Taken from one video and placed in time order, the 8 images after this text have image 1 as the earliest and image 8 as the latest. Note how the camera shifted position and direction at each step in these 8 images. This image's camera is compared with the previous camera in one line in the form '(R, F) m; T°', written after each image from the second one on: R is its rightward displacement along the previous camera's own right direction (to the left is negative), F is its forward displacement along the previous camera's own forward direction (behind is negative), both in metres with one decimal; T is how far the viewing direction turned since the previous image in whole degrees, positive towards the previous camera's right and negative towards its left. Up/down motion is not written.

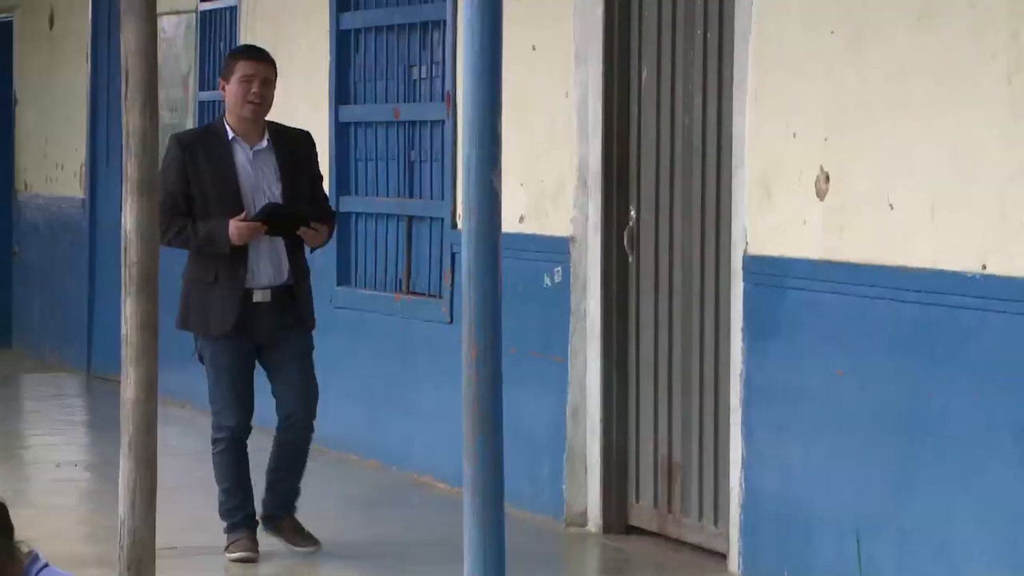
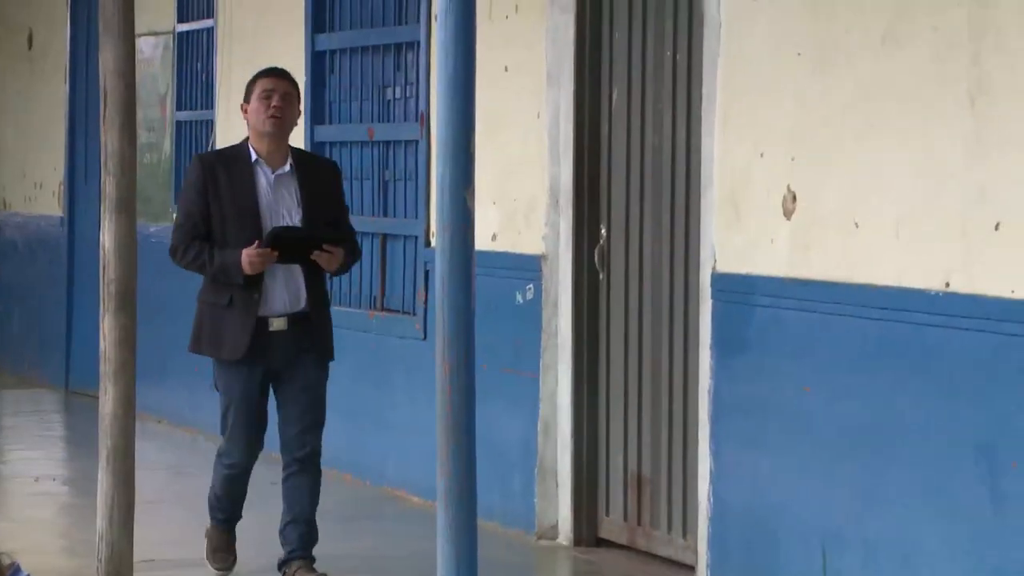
(+0.2, 0.0) m; -2°
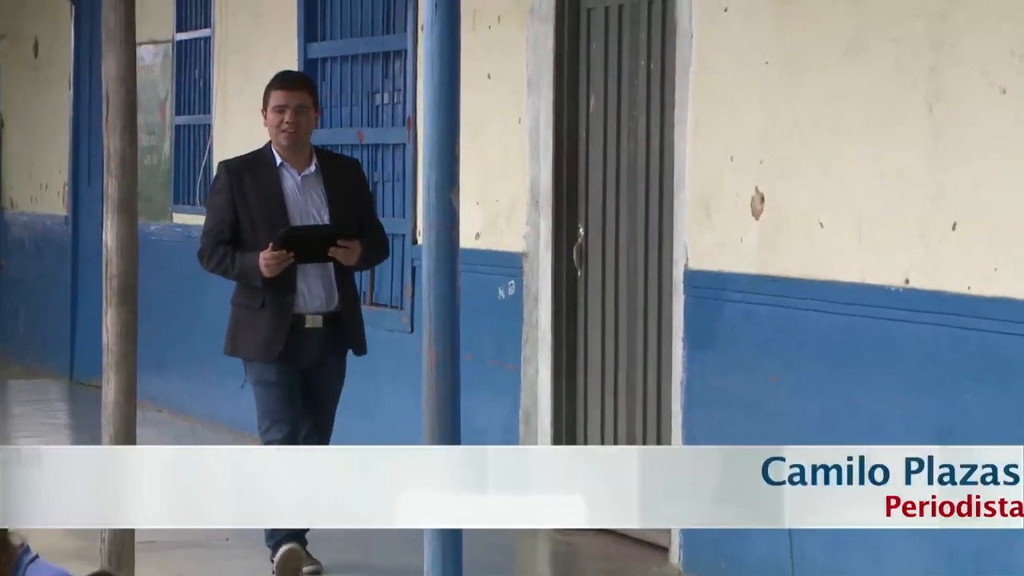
(0.0, -0.2) m; +1°
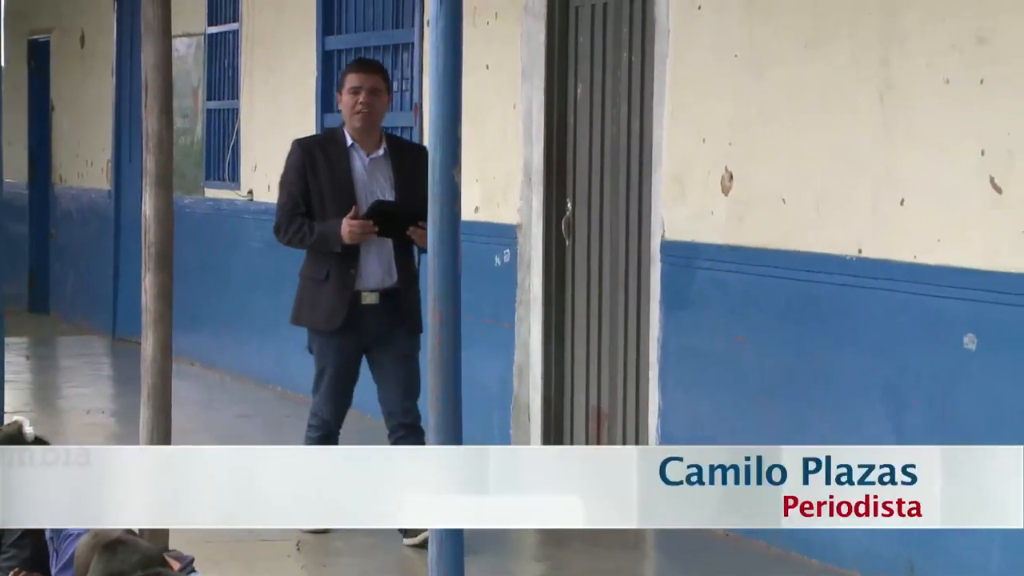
(0.0, -0.5) m; 0°
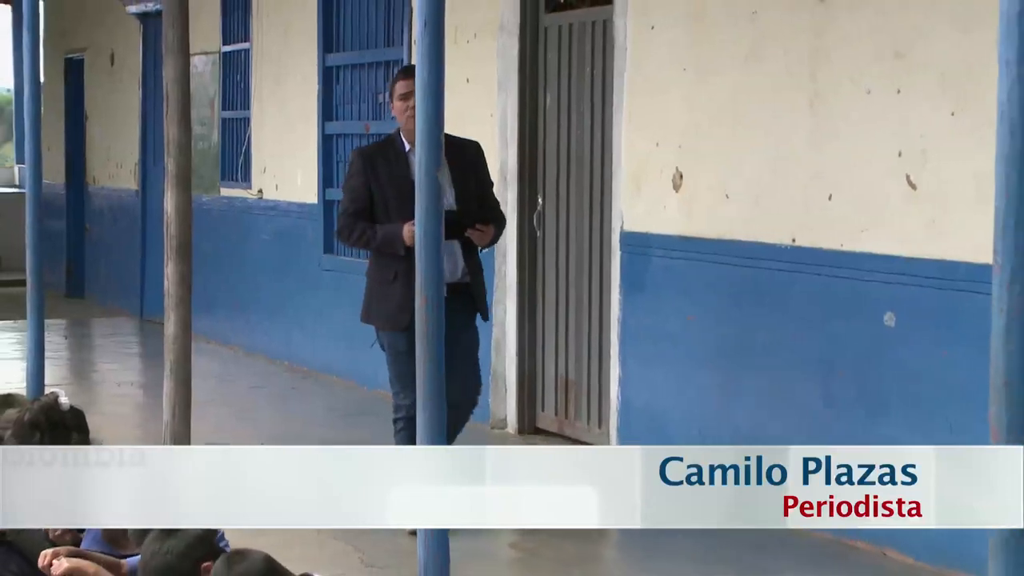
(0.0, -0.7) m; +1°
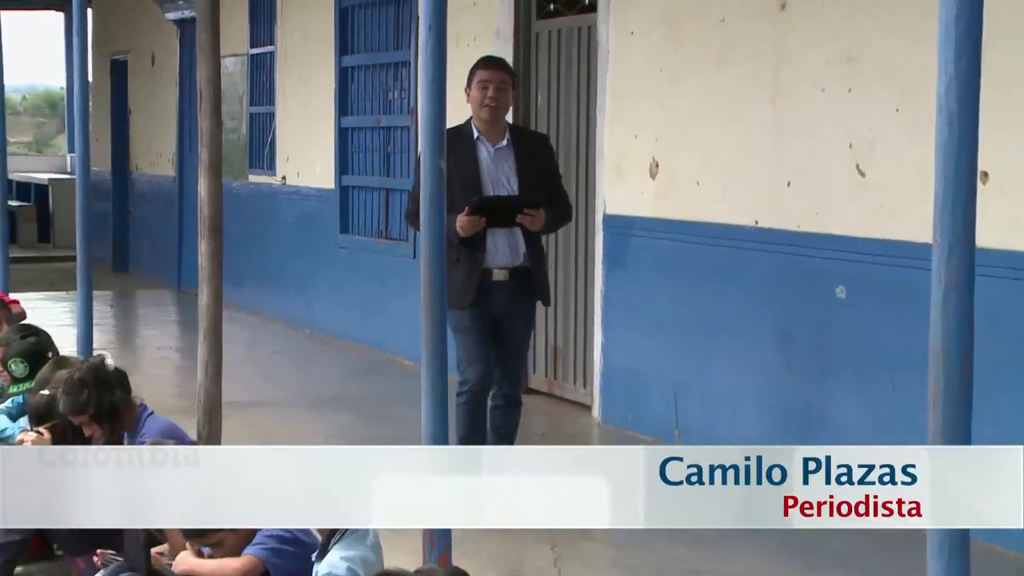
(-0.1, -0.7) m; +1°
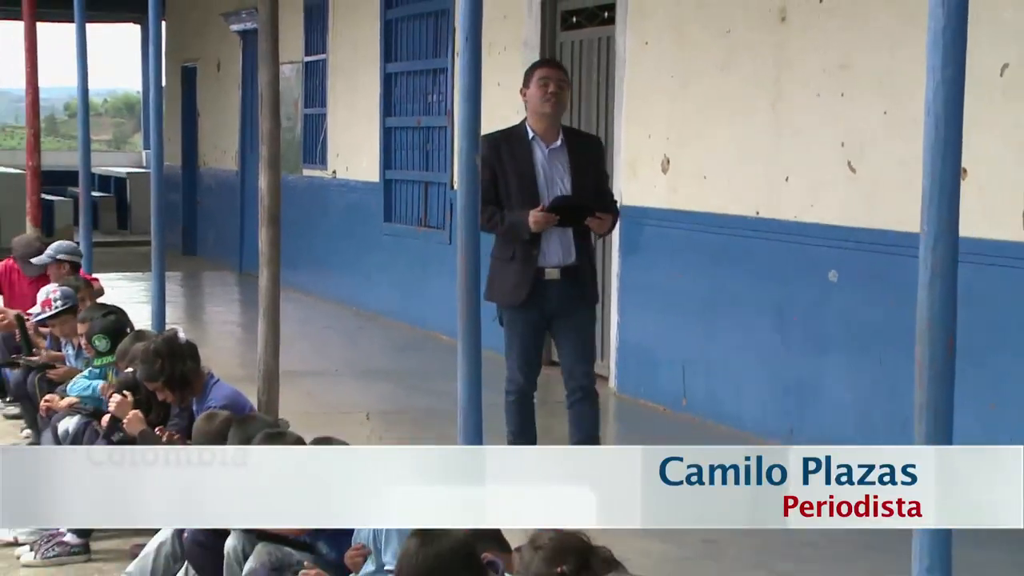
(+0.1, -0.7) m; -2°
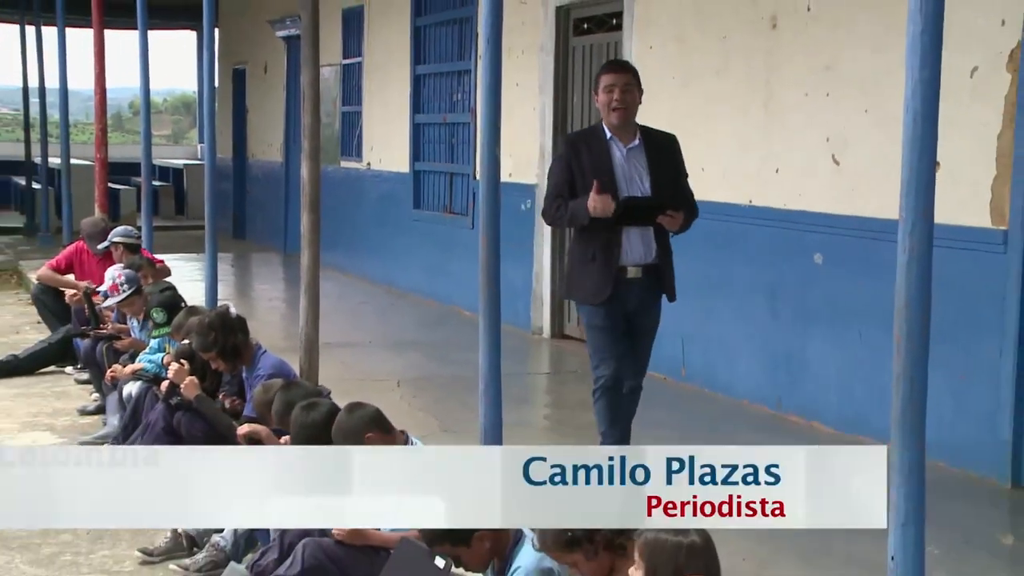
(0.0, -0.7) m; -1°
